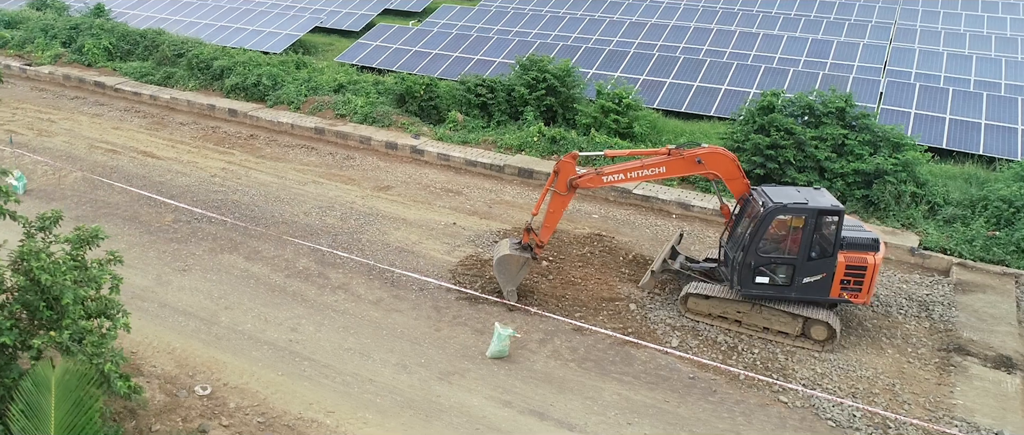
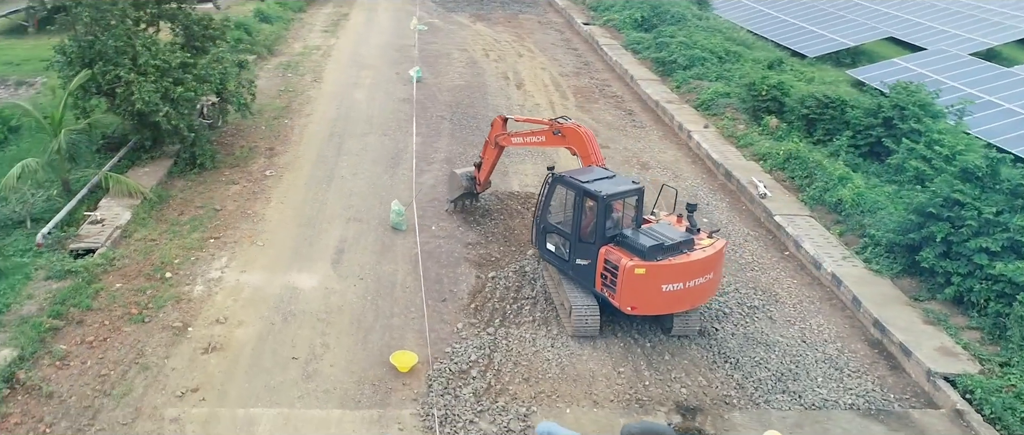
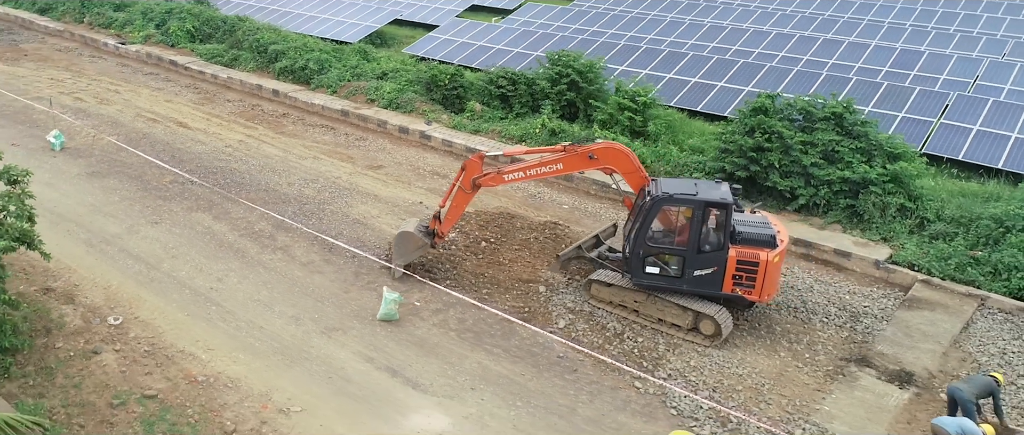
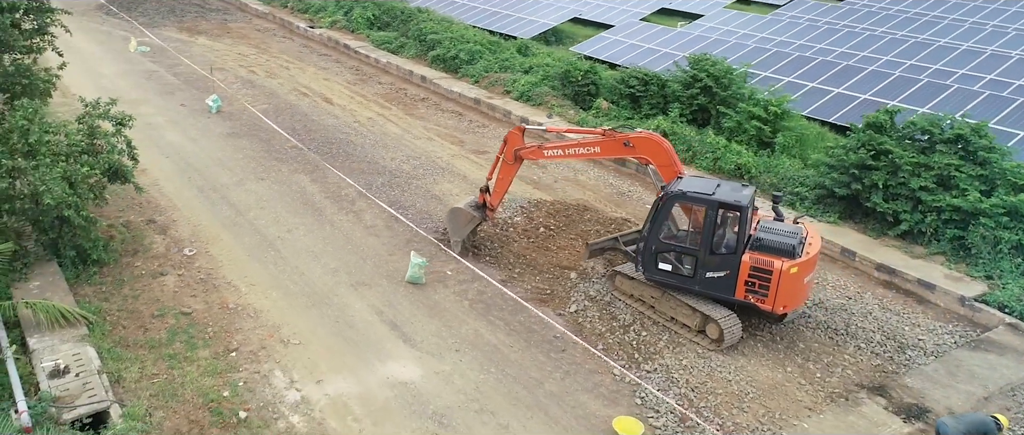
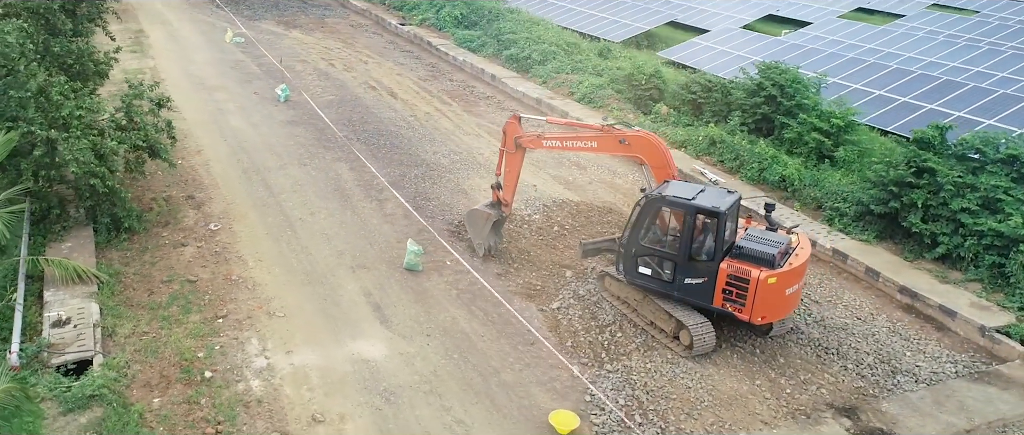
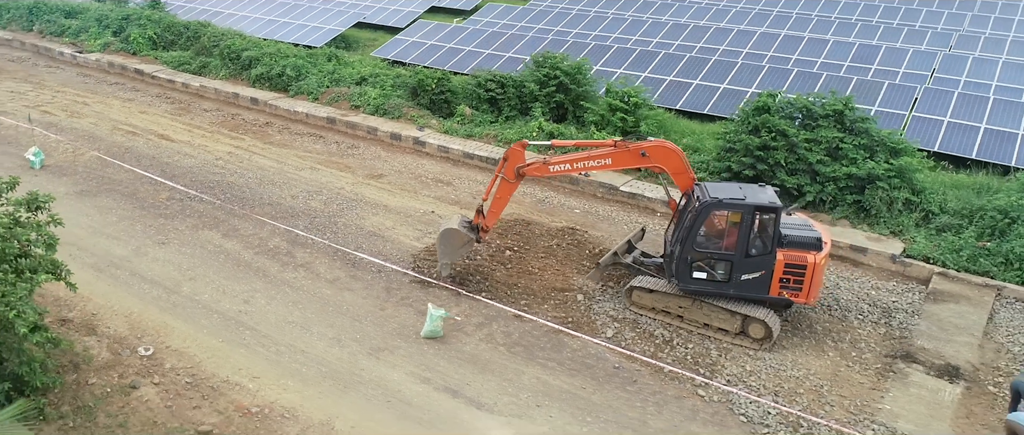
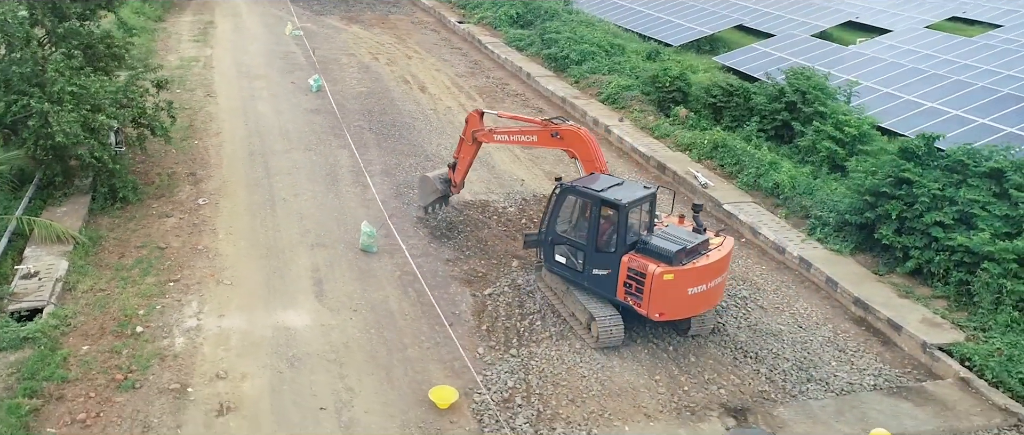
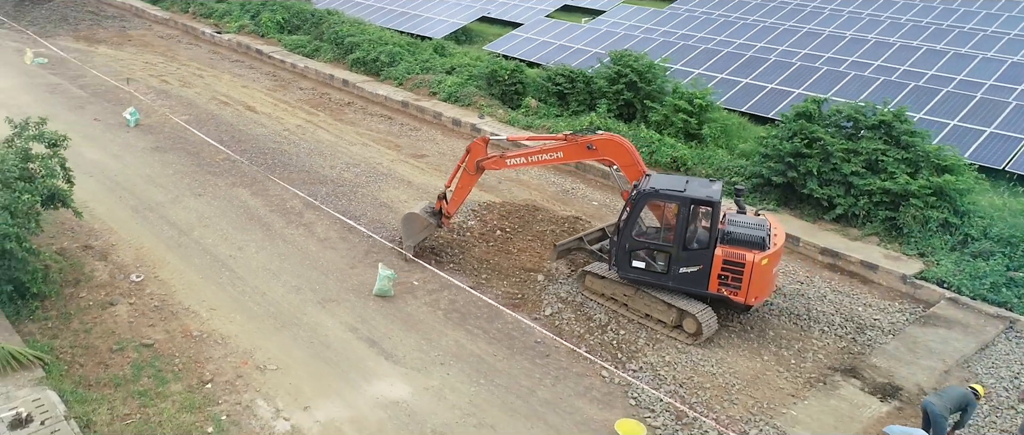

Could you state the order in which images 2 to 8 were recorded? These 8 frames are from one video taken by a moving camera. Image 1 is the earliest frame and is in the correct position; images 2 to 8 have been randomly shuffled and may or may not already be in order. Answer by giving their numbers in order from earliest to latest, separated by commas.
6, 3, 8, 4, 5, 7, 2
